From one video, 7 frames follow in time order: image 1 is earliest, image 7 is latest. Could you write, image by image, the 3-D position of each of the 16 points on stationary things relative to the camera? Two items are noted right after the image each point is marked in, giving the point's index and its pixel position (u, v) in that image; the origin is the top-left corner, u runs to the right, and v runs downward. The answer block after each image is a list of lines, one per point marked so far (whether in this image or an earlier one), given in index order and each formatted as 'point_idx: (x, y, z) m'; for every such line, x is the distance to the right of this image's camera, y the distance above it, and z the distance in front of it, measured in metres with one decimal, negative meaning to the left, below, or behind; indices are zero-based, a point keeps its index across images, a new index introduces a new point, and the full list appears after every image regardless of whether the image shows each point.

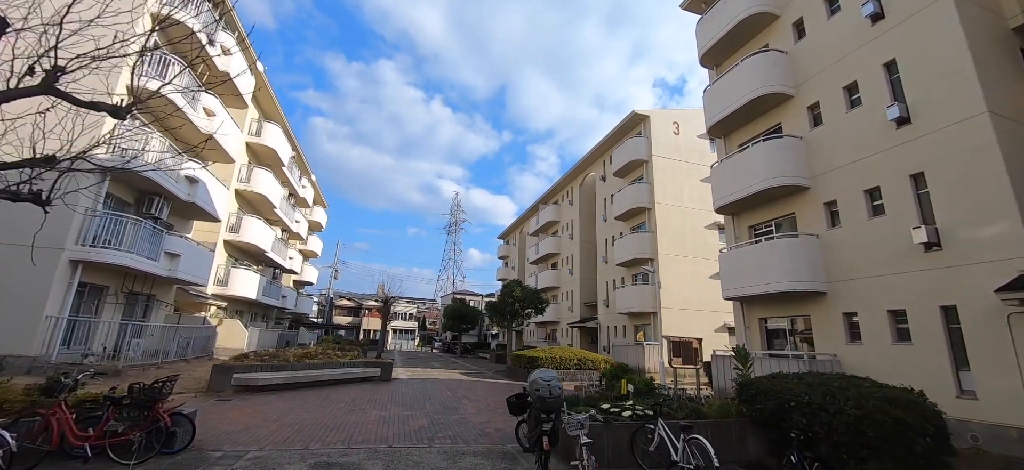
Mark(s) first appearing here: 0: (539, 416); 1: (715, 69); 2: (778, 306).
0: (+0.3, -2.2, +5.2) m
1: (+7.0, +5.7, +14.4) m
2: (+7.0, -1.9, +11.1) m
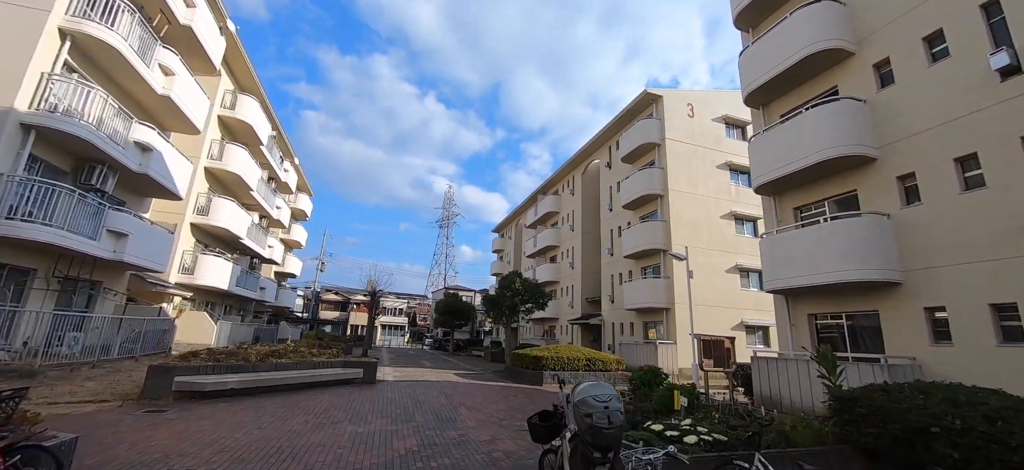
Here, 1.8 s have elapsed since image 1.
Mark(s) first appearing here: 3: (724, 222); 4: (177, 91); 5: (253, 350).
0: (+0.6, -1.8, +3.4) m
1: (+7.2, +6.1, +12.7) m
2: (+7.2, -1.4, +9.4) m
3: (+9.8, +0.6, +19.6) m
4: (-10.6, +4.6, +13.4) m
5: (-6.2, -2.8, +10.1) m
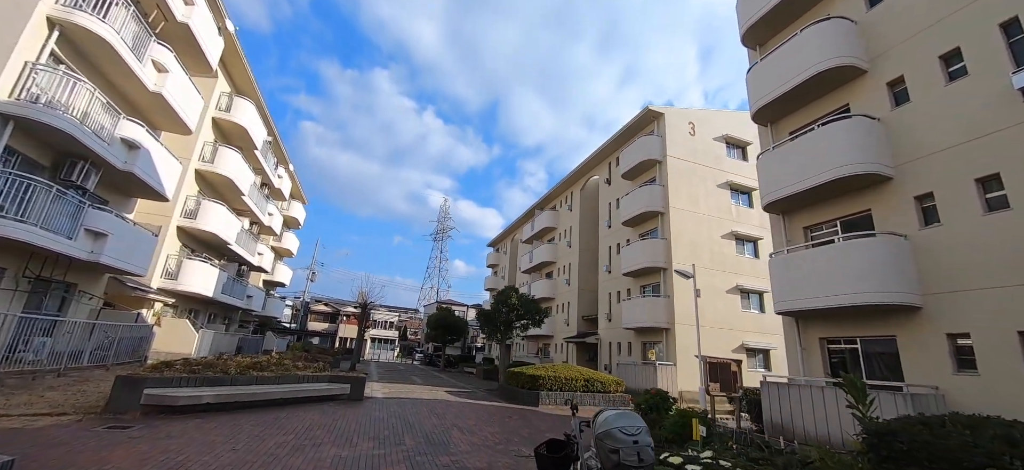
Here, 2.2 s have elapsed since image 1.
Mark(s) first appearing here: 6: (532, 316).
0: (+0.7, -1.8, +2.9) m
1: (+7.3, +5.6, +12.6) m
2: (+7.1, -1.9, +9.0) m
3: (+9.7, -0.3, +19.3) m
4: (-10.5, +4.5, +13.0) m
5: (-6.3, -2.8, +9.5) m
6: (+1.0, -3.8, +19.9) m
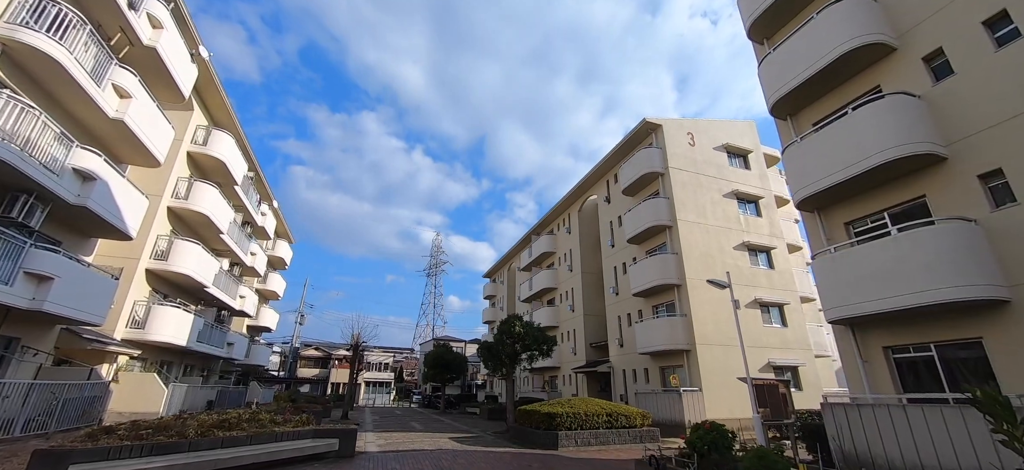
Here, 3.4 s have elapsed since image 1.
0: (+1.1, -1.5, +1.6) m
1: (+7.1, +5.4, +11.9) m
2: (+7.4, -1.7, +7.8) m
3: (+9.7, -0.8, +18.2) m
4: (-10.6, +3.4, +11.8) m
5: (-5.9, -3.5, +7.9) m
6: (+1.2, -4.8, +18.3) m
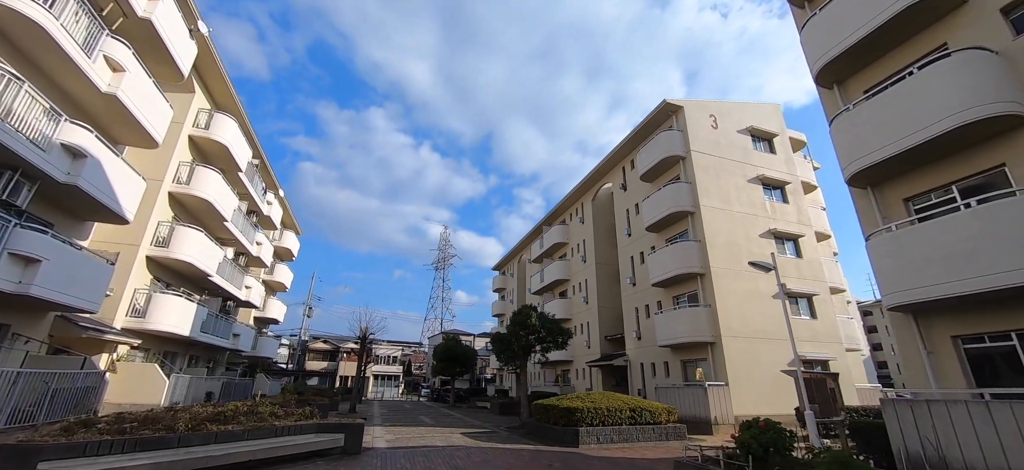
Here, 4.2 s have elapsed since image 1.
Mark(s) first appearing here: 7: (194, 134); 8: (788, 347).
0: (+1.3, -1.1, +0.7) m
1: (+7.5, +5.9, +10.9) m
2: (+7.8, -1.3, +6.9) m
3: (+10.3, -0.3, +17.3) m
4: (-10.2, +3.8, +11.2) m
5: (-5.6, -3.0, +7.2) m
6: (+1.7, -4.3, +17.5) m
7: (-12.7, +4.0, +16.8) m
8: (+10.3, -4.2, +15.7) m
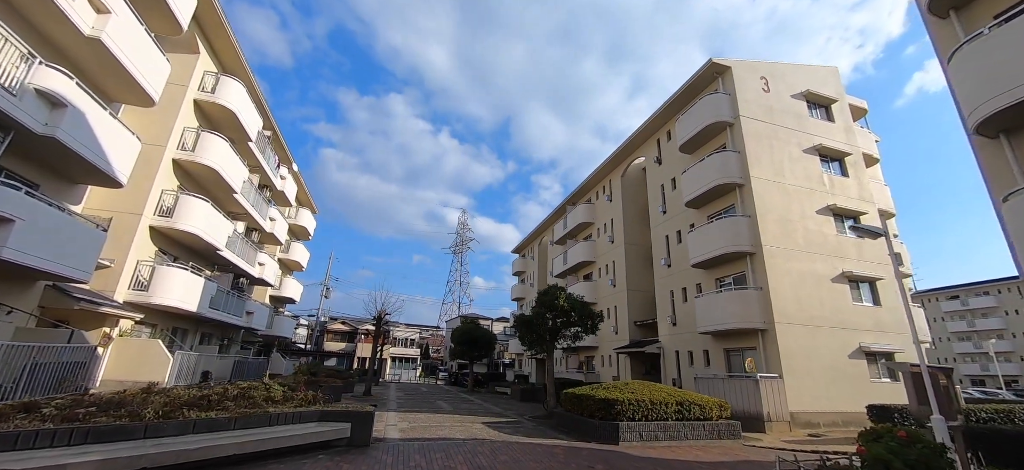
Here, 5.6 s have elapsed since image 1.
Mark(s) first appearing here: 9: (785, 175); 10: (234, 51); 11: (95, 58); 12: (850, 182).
0: (+1.6, -0.7, -0.7) m
1: (+8.3, +6.6, +9.0) m
2: (+8.3, -0.7, +5.1) m
3: (+11.2, +0.6, +15.4) m
4: (-9.4, +4.7, +10.0) m
5: (-5.0, -2.3, +6.1) m
6: (+2.7, -3.3, +16.1) m
7: (-11.6, +5.1, +15.7) m
8: (+11.2, -3.4, +14.0) m
9: (+9.9, +2.2, +15.4) m
10: (-11.1, +7.3, +16.7) m
11: (-10.1, +4.3, +10.3) m
12: (+13.1, +2.0, +16.4) m
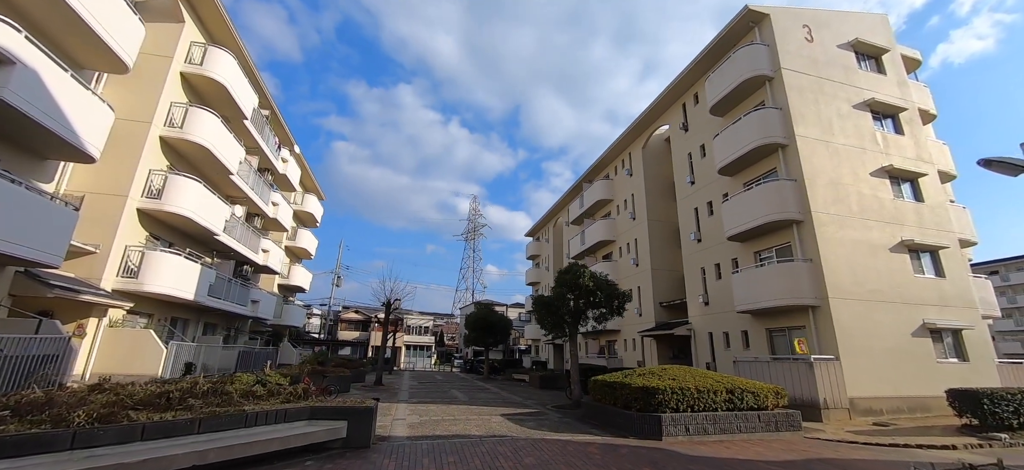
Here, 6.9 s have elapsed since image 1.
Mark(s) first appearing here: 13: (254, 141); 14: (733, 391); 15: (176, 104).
0: (+1.7, -0.3, -2.1) m
1: (+8.5, +7.4, +7.2) m
2: (+8.5, 0.0, +3.5) m
3: (+11.7, +1.7, +13.7) m
4: (-9.2, +5.2, +8.8) m
5: (-4.7, -1.9, +4.9) m
6: (+3.3, -2.4, +14.8) m
7: (-11.2, +5.7, +14.6) m
8: (+11.7, -2.3, +12.4) m
9: (+10.4, +3.3, +13.7) m
10: (-10.7, +7.9, +15.5) m
11: (-9.8, +4.7, +9.1) m
12: (+13.6, +3.3, +14.6) m
13: (-11.8, +4.3, +19.4) m
14: (+4.4, -3.1, +8.4) m
15: (-11.4, +4.4, +14.2) m
